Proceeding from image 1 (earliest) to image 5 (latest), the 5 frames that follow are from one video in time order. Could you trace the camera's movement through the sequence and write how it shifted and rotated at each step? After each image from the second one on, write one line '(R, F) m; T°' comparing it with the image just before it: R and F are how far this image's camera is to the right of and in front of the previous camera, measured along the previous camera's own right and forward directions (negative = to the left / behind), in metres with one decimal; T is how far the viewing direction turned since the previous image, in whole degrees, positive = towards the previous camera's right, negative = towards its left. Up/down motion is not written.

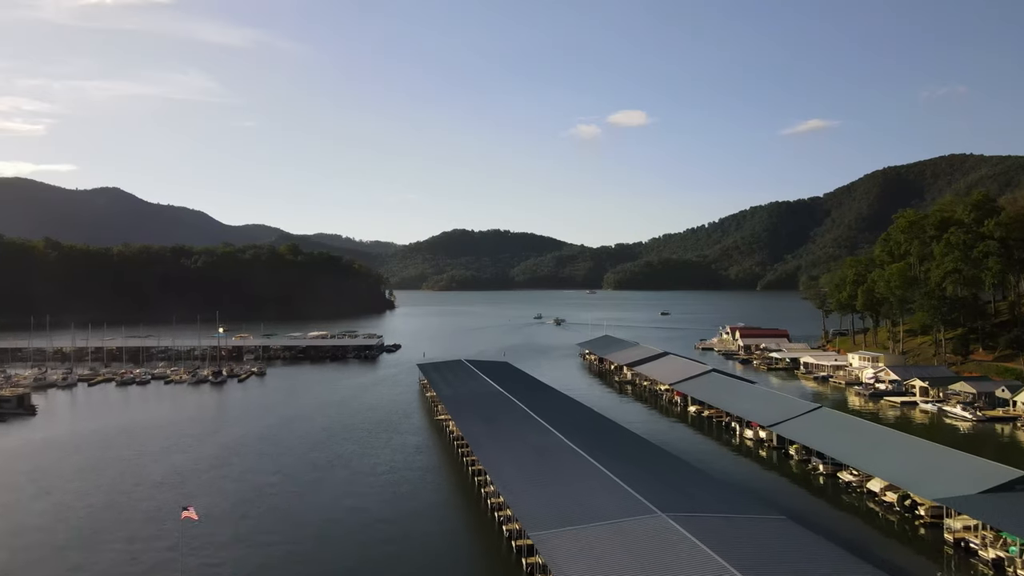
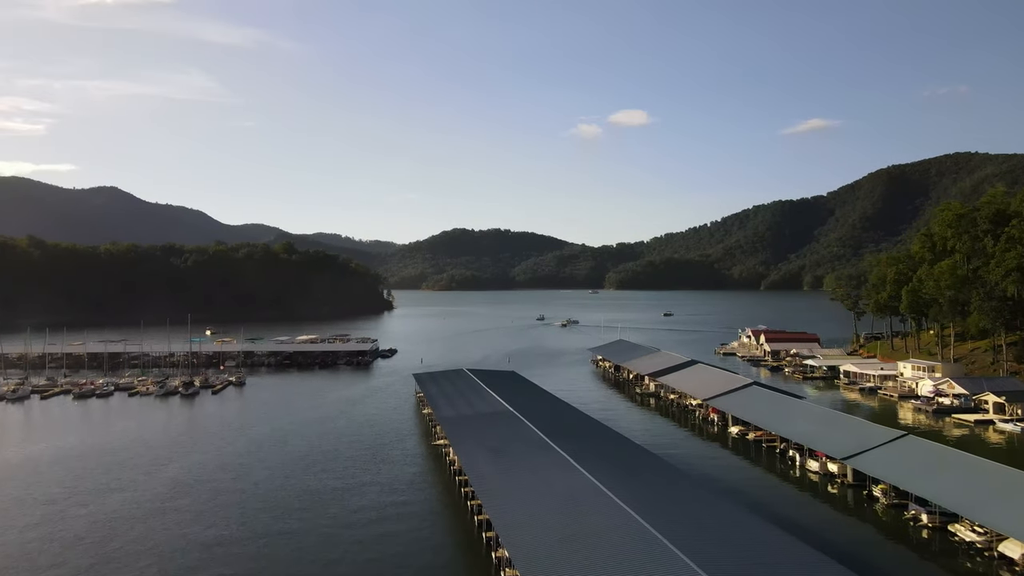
(-0.5, +5.1) m; 0°
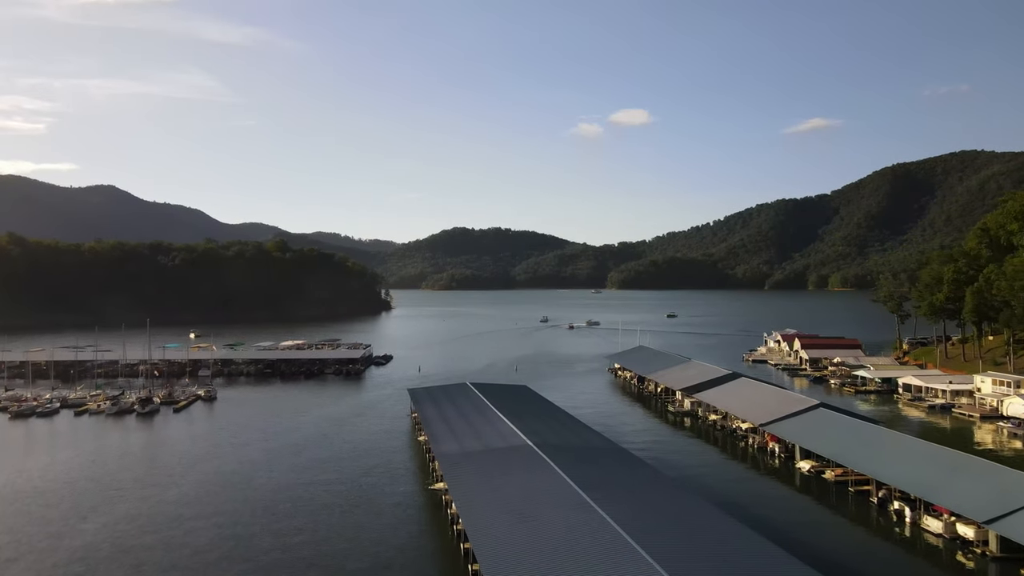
(-0.6, +5.8) m; 0°
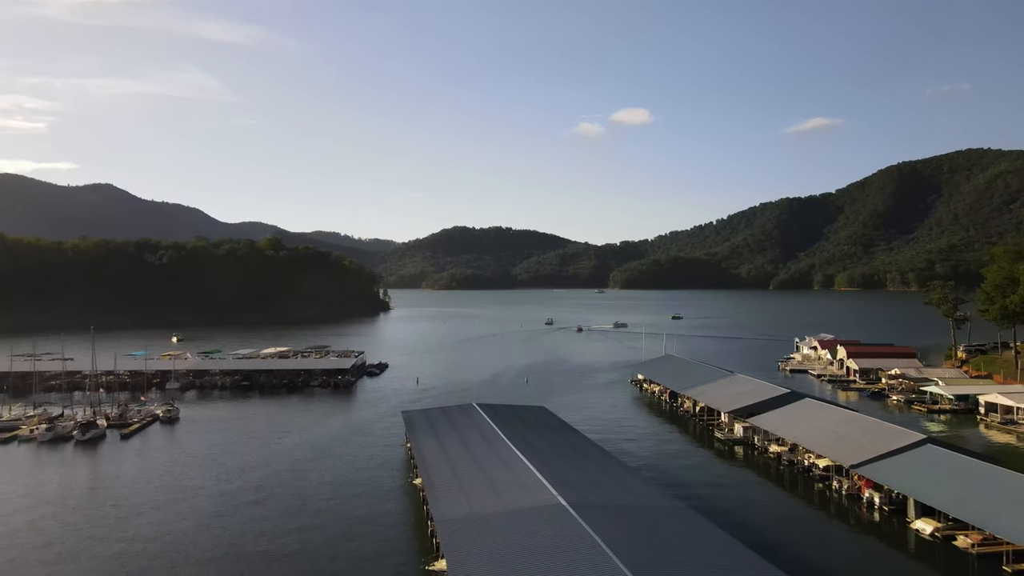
(-0.6, +5.8) m; 0°
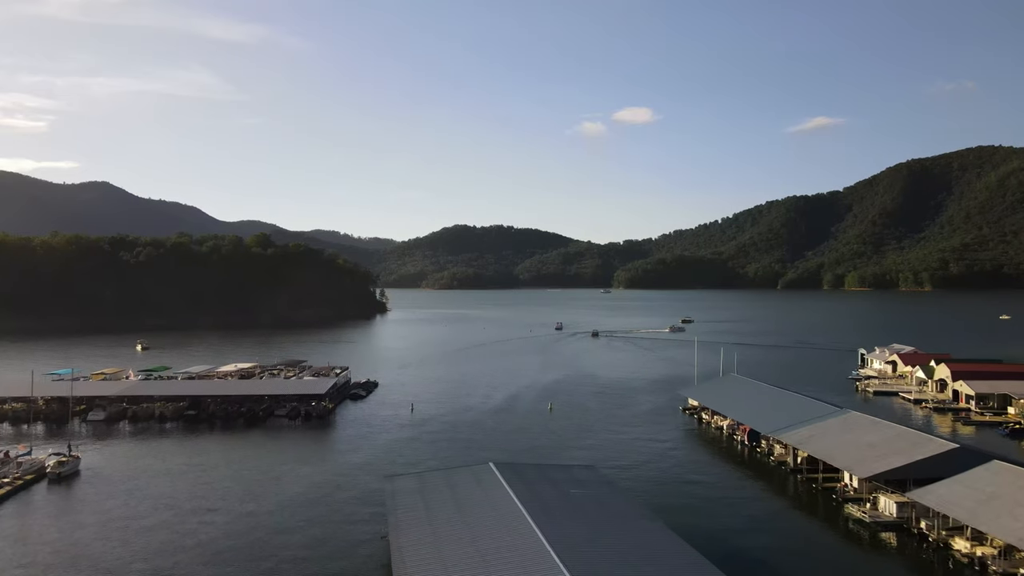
(-1.0, +9.4) m; 0°
